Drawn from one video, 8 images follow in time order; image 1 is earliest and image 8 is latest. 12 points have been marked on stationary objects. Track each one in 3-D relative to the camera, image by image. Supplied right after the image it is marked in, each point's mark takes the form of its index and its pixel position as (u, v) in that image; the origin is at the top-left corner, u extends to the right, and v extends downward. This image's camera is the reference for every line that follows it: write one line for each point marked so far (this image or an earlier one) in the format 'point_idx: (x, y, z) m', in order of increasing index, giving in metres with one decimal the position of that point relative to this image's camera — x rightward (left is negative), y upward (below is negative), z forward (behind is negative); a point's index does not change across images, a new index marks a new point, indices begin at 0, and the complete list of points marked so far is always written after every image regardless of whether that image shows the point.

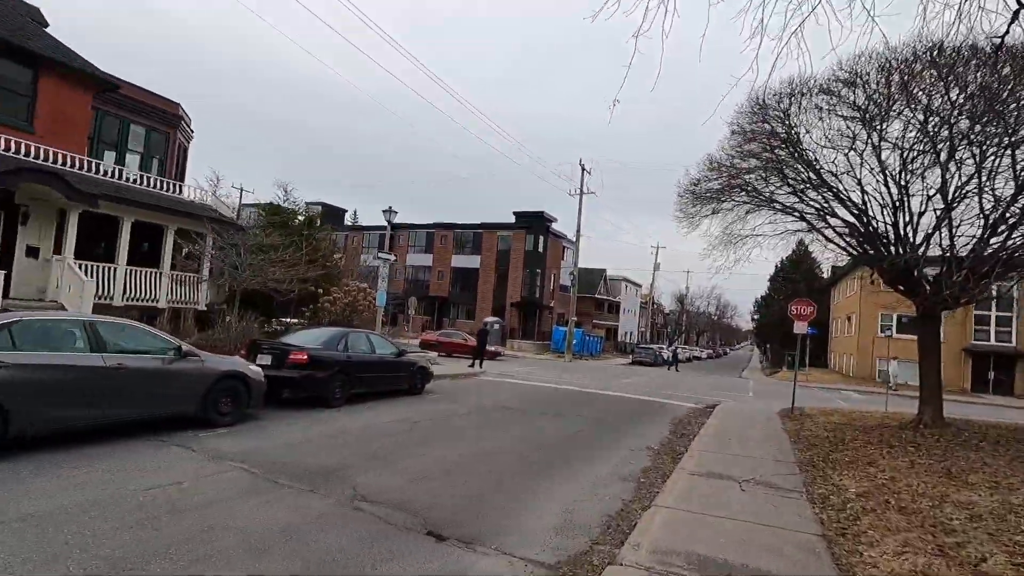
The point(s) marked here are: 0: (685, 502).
0: (+2.0, -2.5, +6.3) m
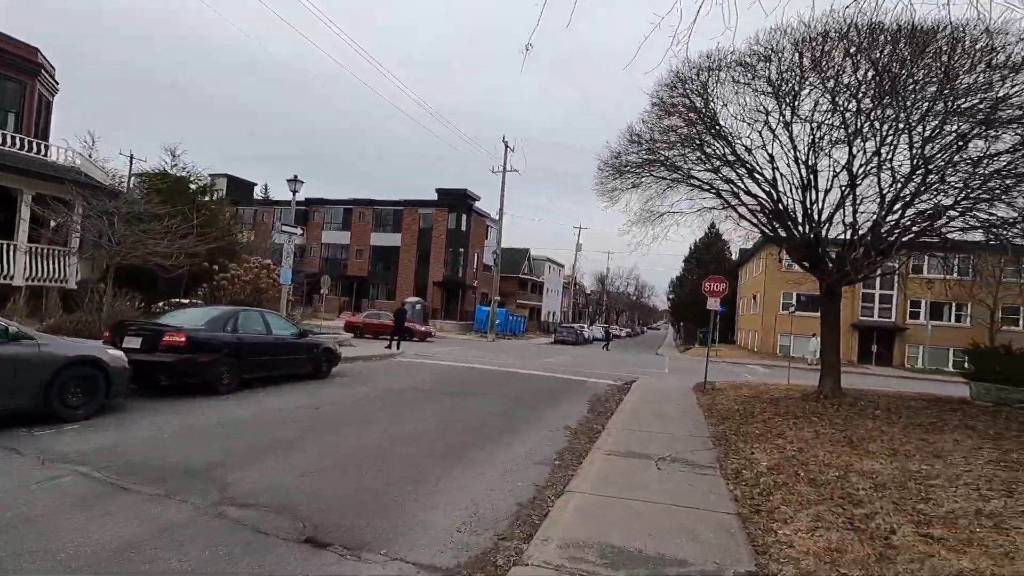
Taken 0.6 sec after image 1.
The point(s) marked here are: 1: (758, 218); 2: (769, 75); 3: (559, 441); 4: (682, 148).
0: (+1.0, -2.2, +5.9) m
1: (+6.0, +1.7, +13.0) m
2: (+5.1, +4.2, +10.6) m
3: (+0.7, -2.4, +8.4) m
4: (+3.7, +3.1, +11.6) m
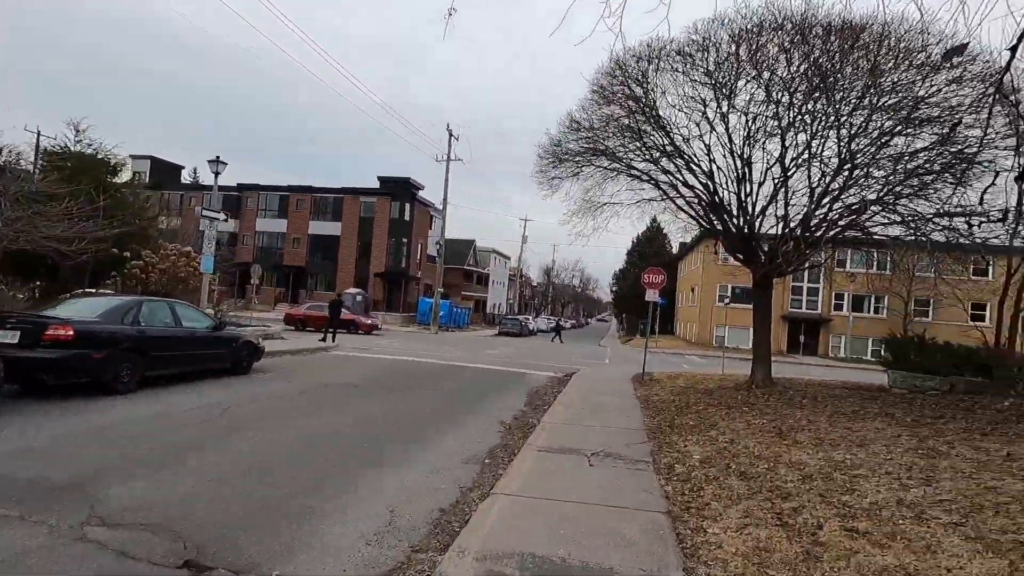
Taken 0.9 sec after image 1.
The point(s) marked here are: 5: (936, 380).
0: (+0.2, -2.1, +5.6) m
1: (+4.5, +1.9, +13.1) m
2: (+3.8, +4.4, +10.5) m
3: (-0.3, -2.2, +8.1) m
4: (+2.4, +3.2, +11.5) m
5: (+8.9, -1.9, +11.3) m
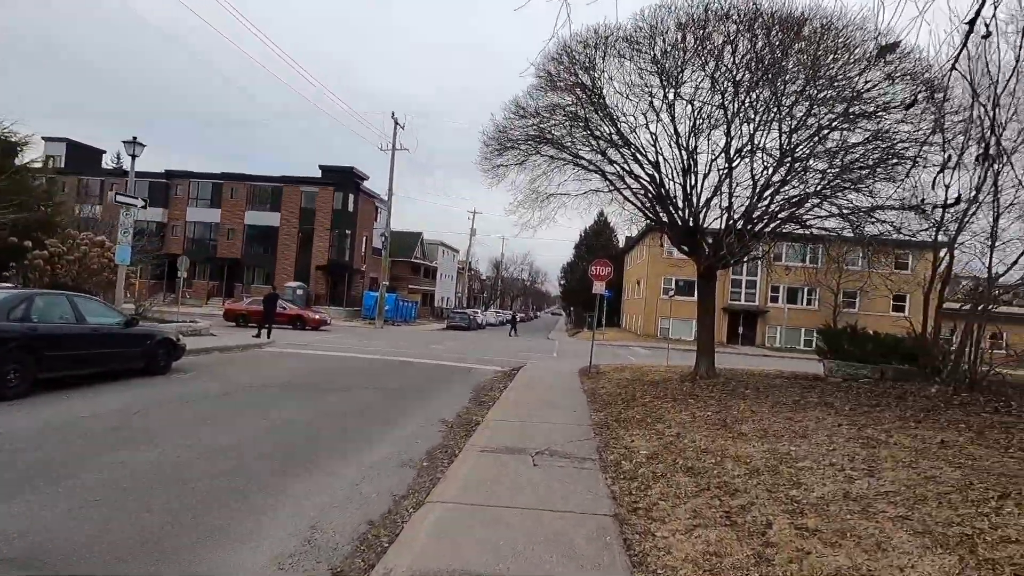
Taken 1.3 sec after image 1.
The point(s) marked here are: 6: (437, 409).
0: (-0.4, -2.0, +5.2) m
1: (+3.1, +2.1, +13.0) m
2: (+2.7, +4.5, +10.4) m
3: (-1.1, -2.1, +7.6) m
4: (+1.2, +3.4, +11.2) m
5: (+7.7, -1.8, +11.7) m
6: (-1.3, -2.2, +9.6) m
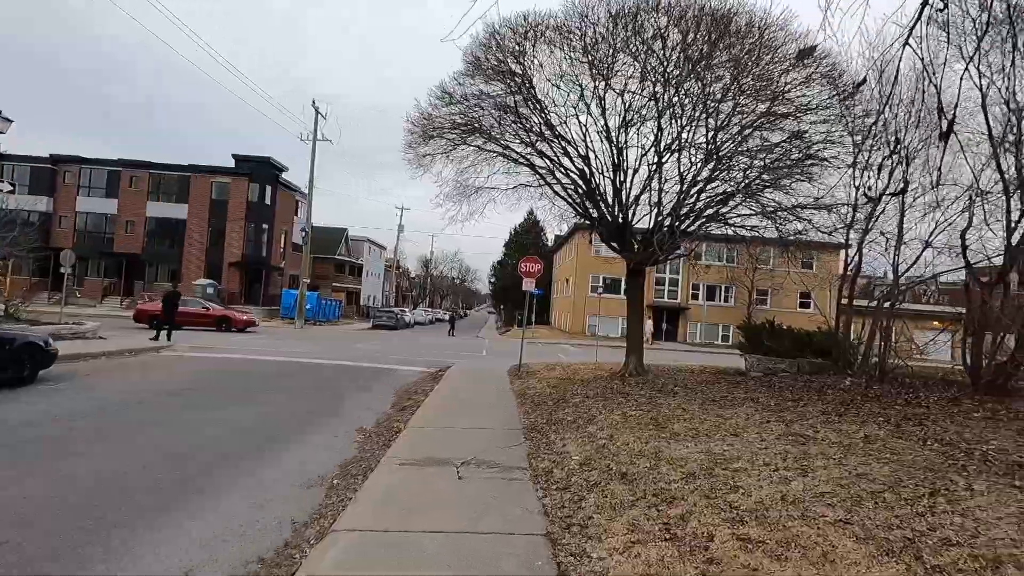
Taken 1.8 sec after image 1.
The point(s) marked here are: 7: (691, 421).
0: (-1.1, -1.9, +4.6) m
1: (+1.4, +2.2, +12.8) m
2: (+1.4, +4.6, +10.1) m
3: (-2.1, -2.1, +6.9) m
4: (-0.3, +3.5, +10.7) m
5: (+6.1, -1.7, +12.0) m
6: (-2.6, -2.1, +8.8) m
7: (+2.4, -1.8, +7.2) m
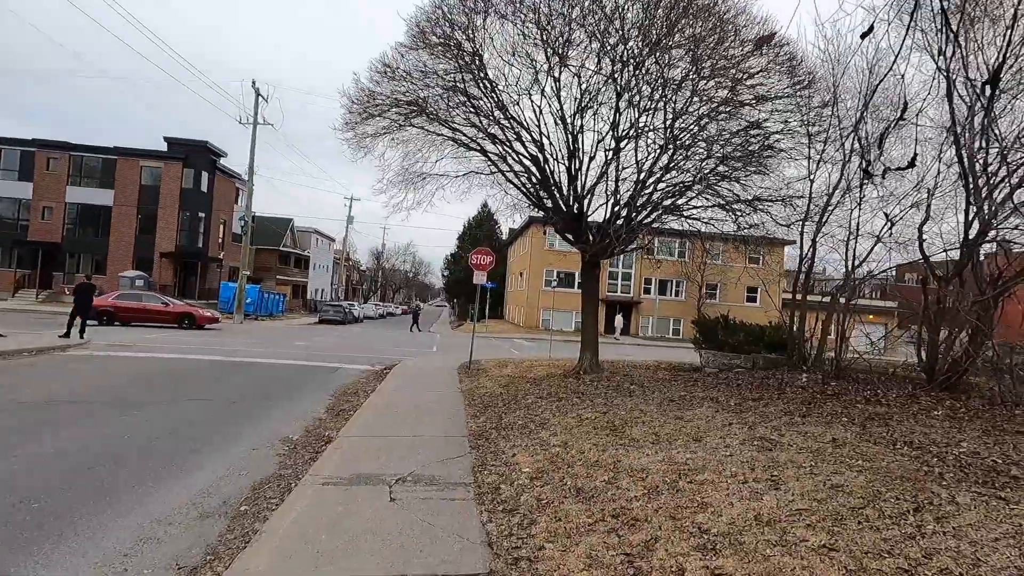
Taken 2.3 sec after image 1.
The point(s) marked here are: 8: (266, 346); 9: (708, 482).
0: (-1.6, -1.9, +3.8) m
1: (+0.3, +2.3, +12.1) m
2: (+0.5, +4.7, +9.5) m
3: (-2.8, -2.0, +6.0) m
4: (-1.2, +3.6, +9.9) m
5: (+5.0, -1.6, +11.8) m
6: (-3.4, -2.0, +7.9) m
7: (+1.7, -1.7, +6.7) m
8: (-8.6, -2.0, +18.9) m
9: (+1.7, -1.7, +4.7) m
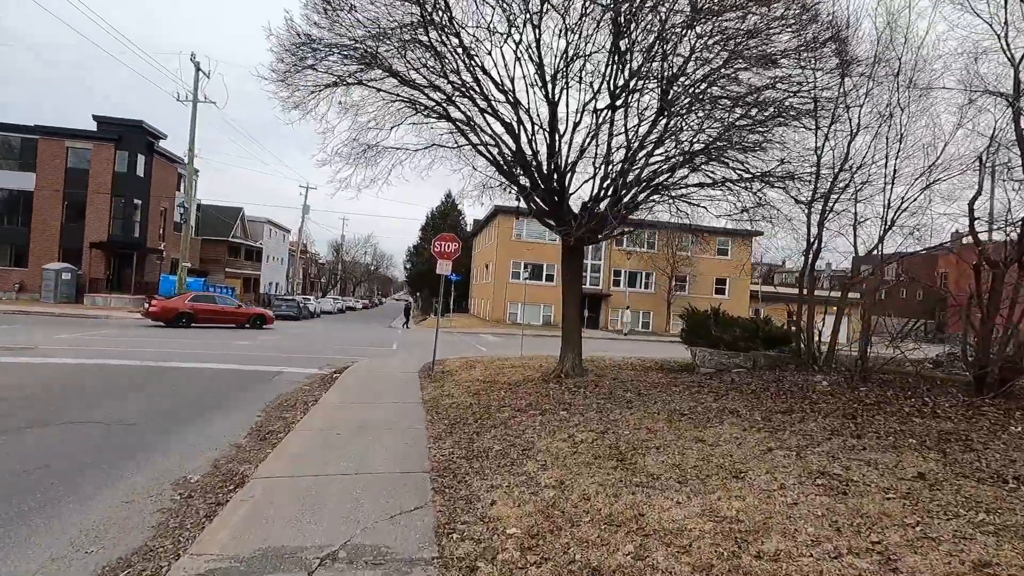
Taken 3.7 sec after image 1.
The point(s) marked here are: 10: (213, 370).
0: (-1.6, -1.8, +2.1) m
1: (-0.3, +2.5, +10.5) m
2: (0.0, +4.9, +7.8) m
3: (-2.9, -1.9, +4.2) m
4: (-1.7, +3.8, +8.1) m
5: (+4.5, -1.3, +10.5) m
6: (-3.7, -1.9, +6.1) m
7: (+1.5, -1.6, +5.2) m
8: (-9.6, -1.8, +16.6) m
9: (+1.6, -1.6, +3.2) m
10: (-6.8, -1.9, +12.3) m
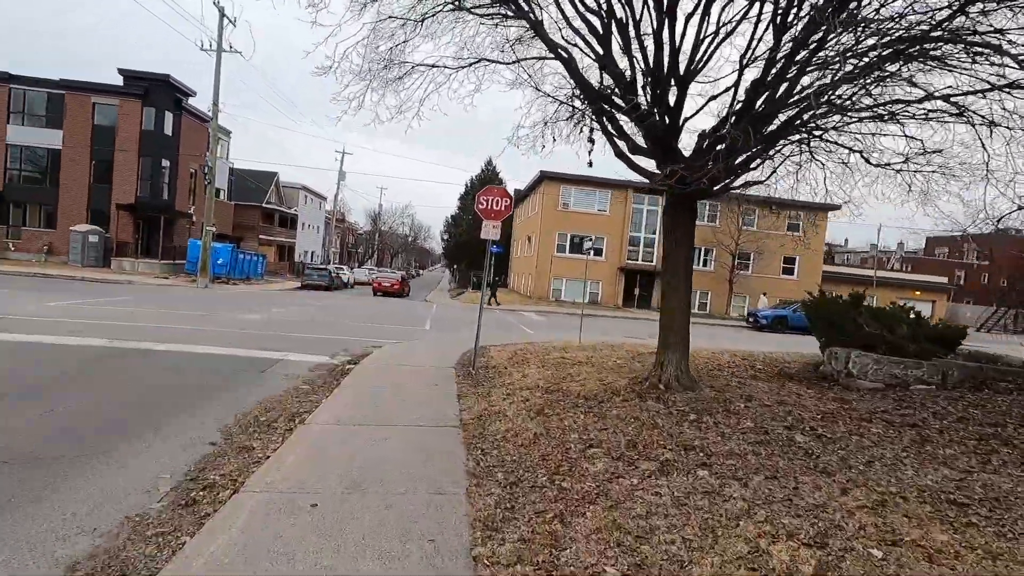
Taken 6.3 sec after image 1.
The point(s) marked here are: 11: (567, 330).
0: (-1.1, -1.7, -0.8) m
1: (+0.8, +2.9, +7.3) m
2: (+1.0, +5.2, +4.5) m
3: (-2.3, -1.7, +1.4) m
4: (-0.7, +4.1, +5.0) m
5: (+5.5, -1.1, +7.2) m
6: (-2.9, -1.6, +3.3) m
7: (+2.2, -1.5, +2.1) m
8: (-8.2, -0.9, +14.3) m
9: (+2.1, -1.6, +0.1) m
10: (-5.7, -1.2, +9.8) m
11: (+2.0, -1.5, +19.5) m
